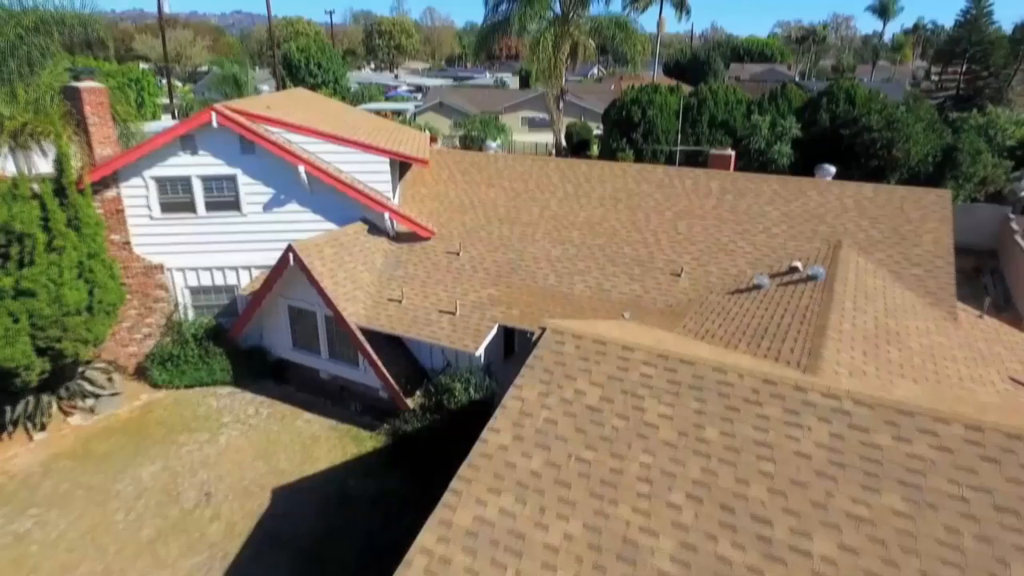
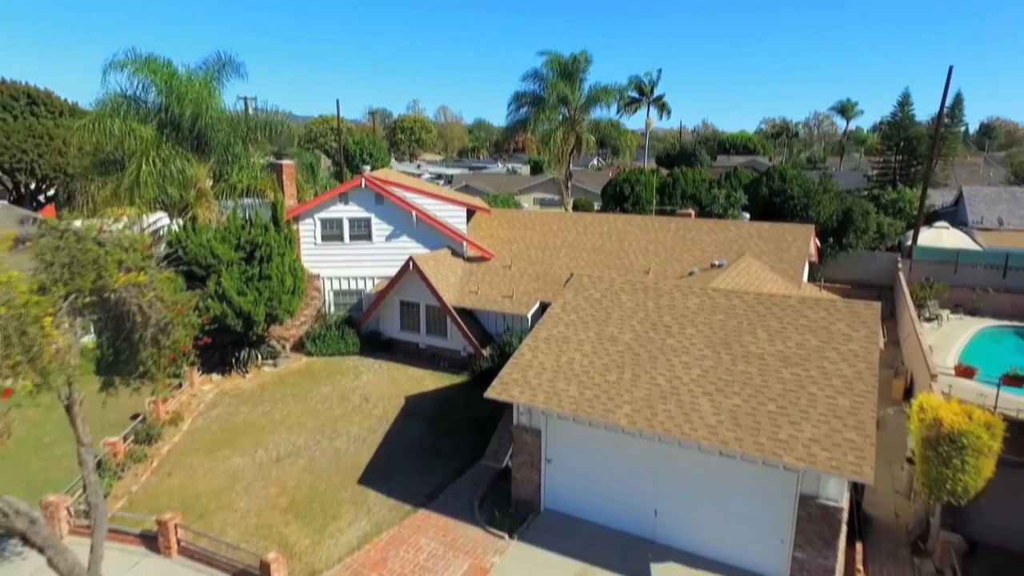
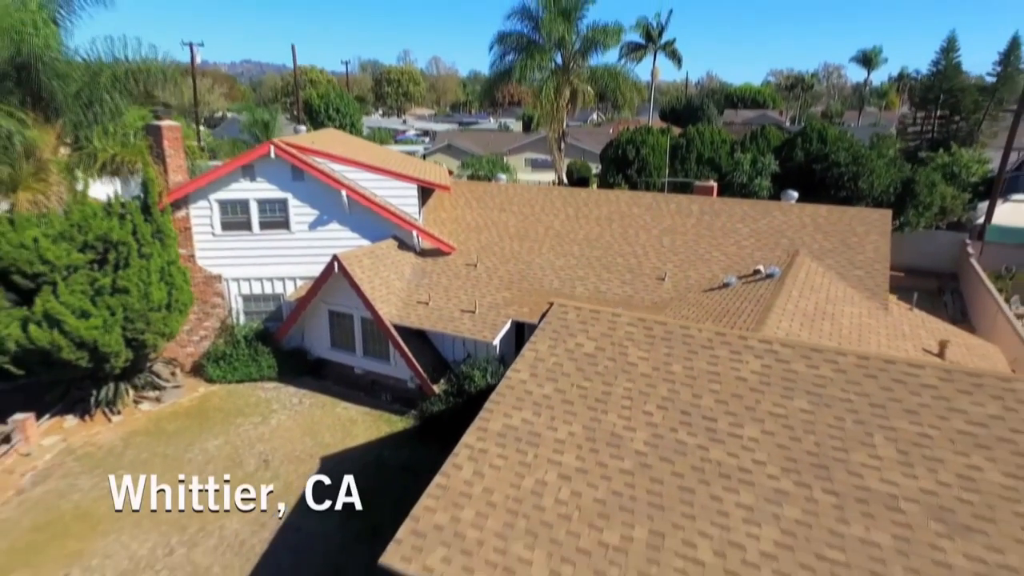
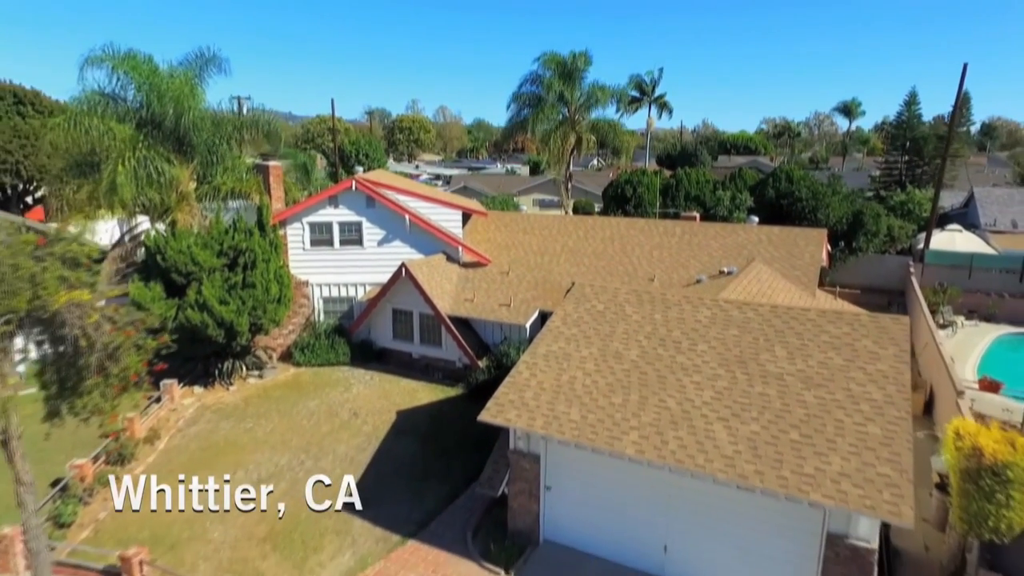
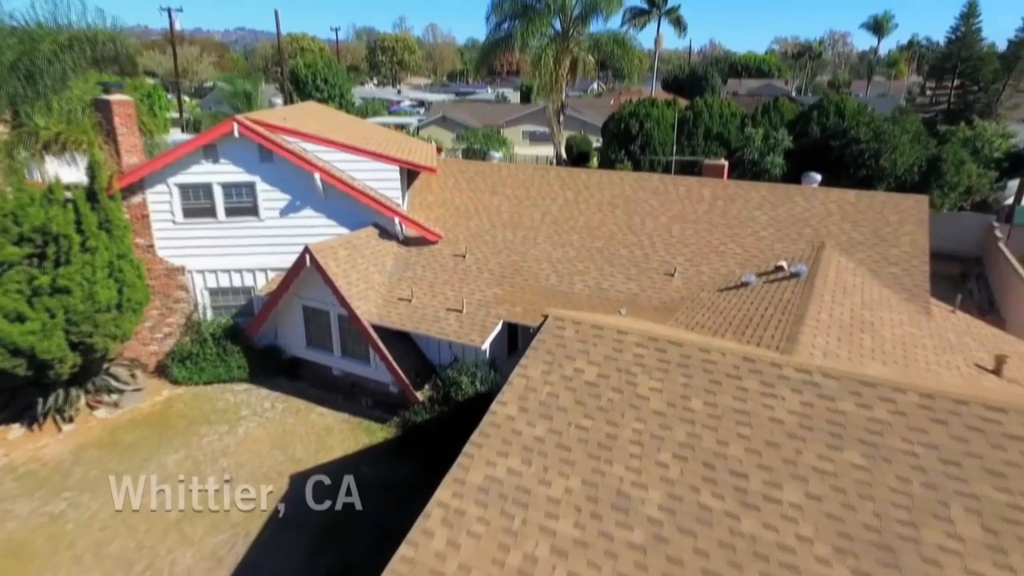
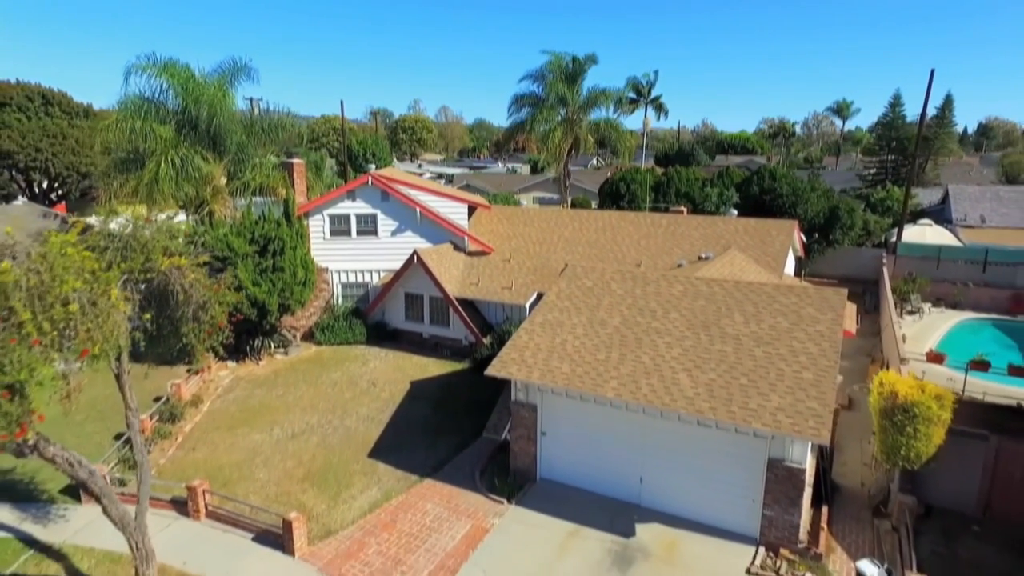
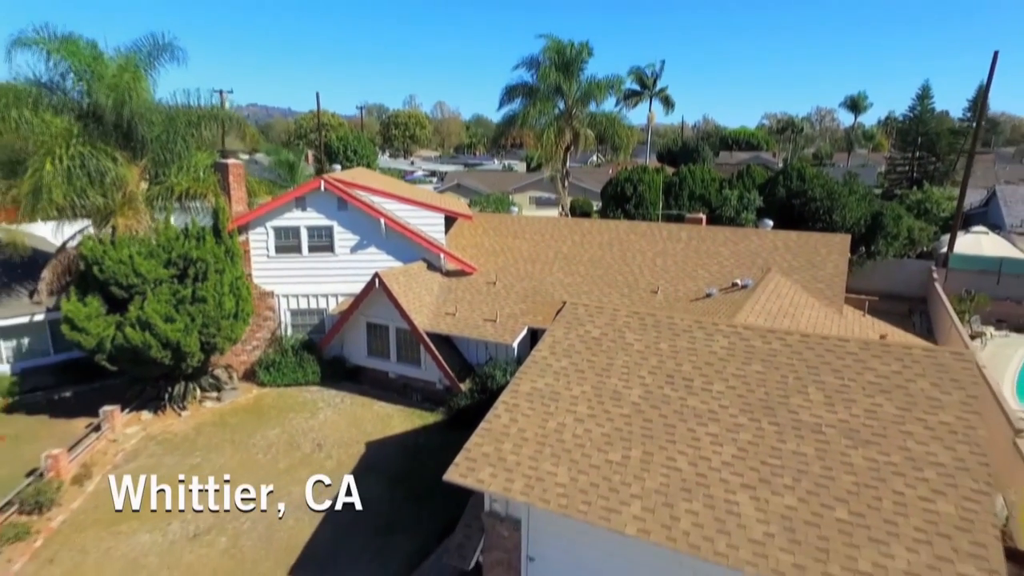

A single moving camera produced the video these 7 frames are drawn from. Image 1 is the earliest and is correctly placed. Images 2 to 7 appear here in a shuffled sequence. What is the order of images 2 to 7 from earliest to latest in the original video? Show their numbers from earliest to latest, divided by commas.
5, 3, 7, 4, 2, 6
